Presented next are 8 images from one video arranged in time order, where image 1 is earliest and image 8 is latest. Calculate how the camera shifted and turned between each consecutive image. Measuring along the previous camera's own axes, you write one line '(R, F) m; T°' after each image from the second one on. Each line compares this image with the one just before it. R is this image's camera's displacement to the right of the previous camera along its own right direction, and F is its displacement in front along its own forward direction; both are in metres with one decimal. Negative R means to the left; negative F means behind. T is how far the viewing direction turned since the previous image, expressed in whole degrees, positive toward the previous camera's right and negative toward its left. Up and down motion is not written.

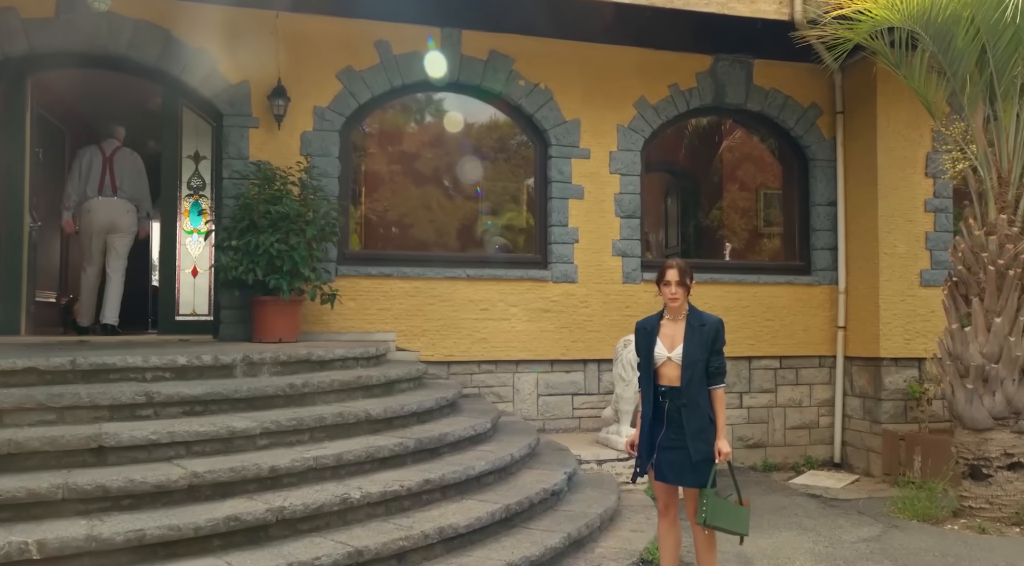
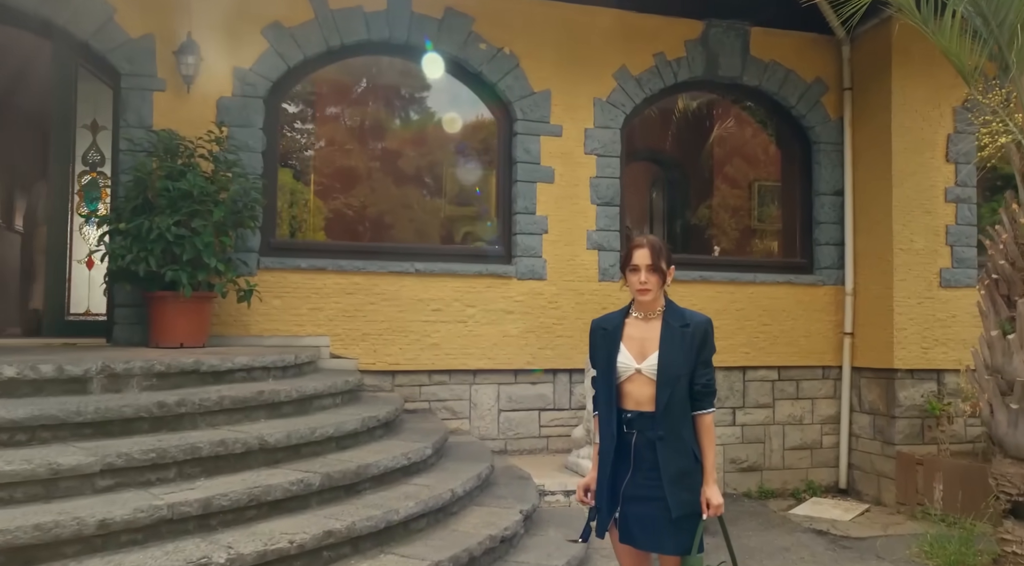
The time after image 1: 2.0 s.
(+0.2, +1.1) m; +1°
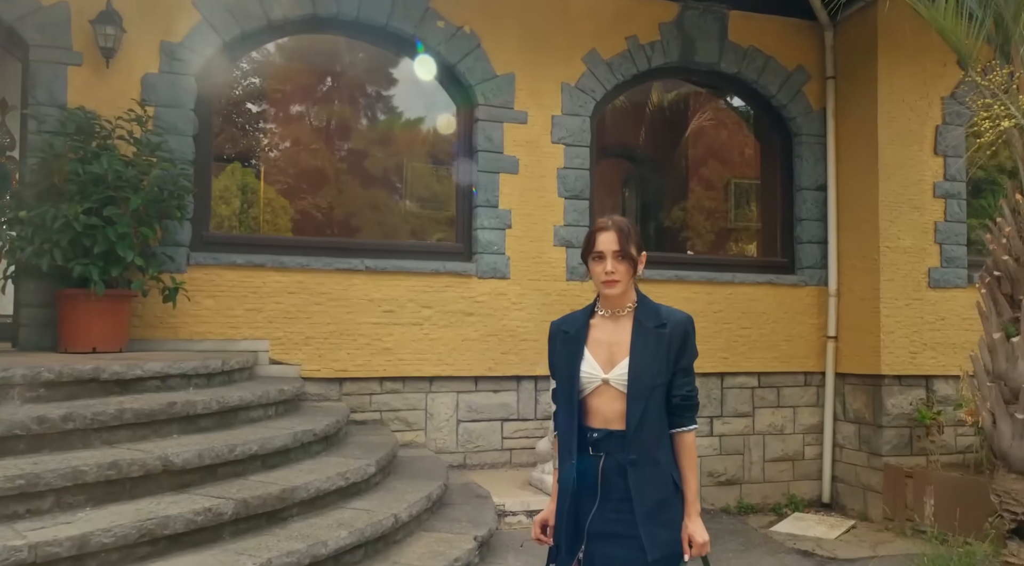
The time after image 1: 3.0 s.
(+0.1, +0.5) m; +2°
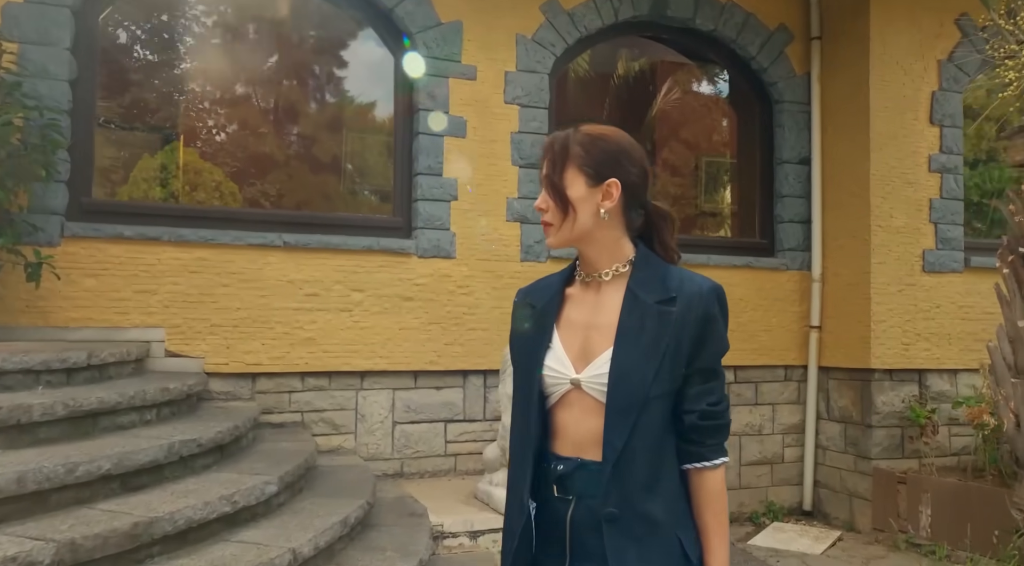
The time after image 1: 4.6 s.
(+0.1, +0.8) m; +3°
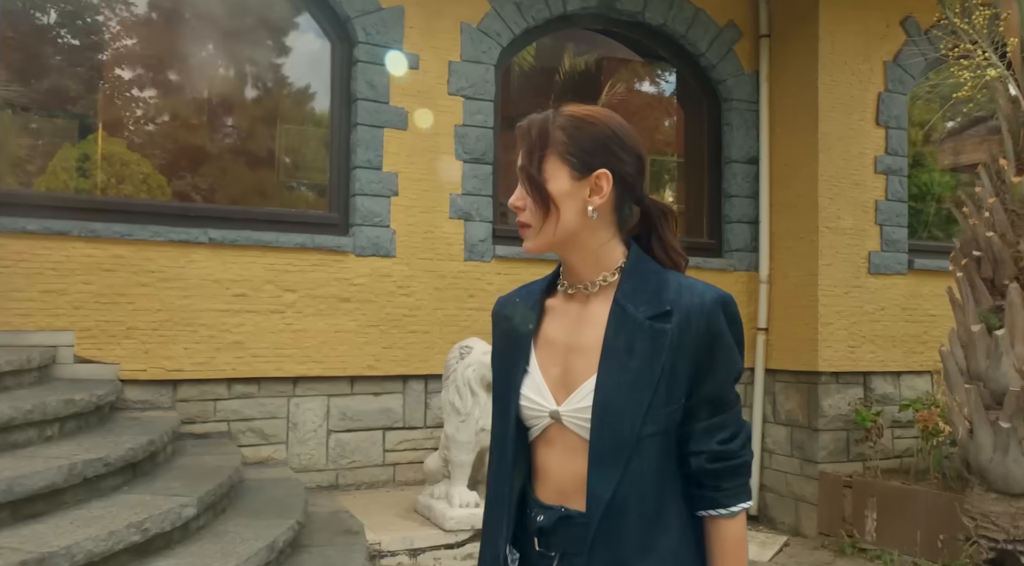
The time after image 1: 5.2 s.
(0.0, +0.2) m; +4°
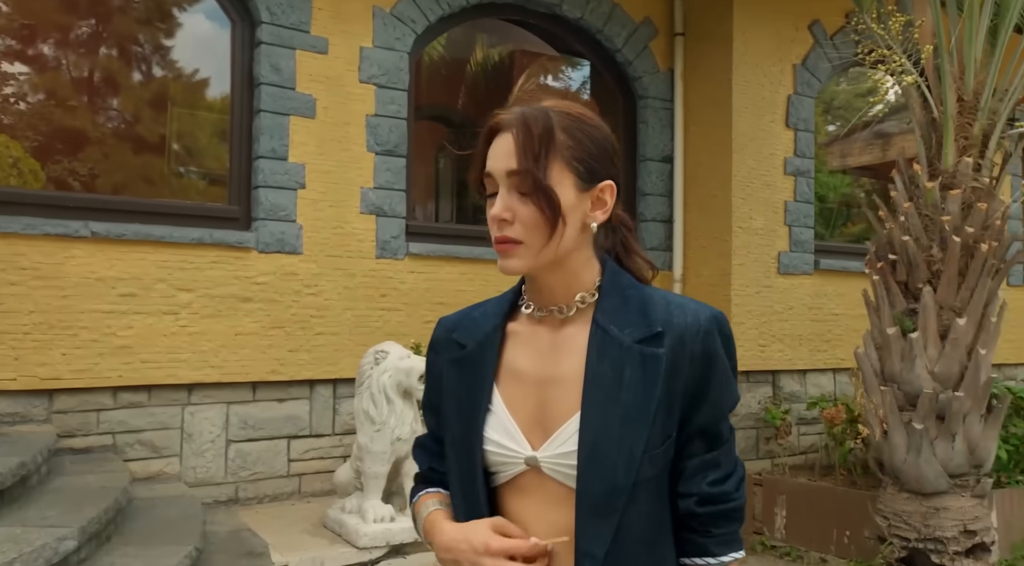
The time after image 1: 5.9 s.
(-0.1, +0.2) m; +7°
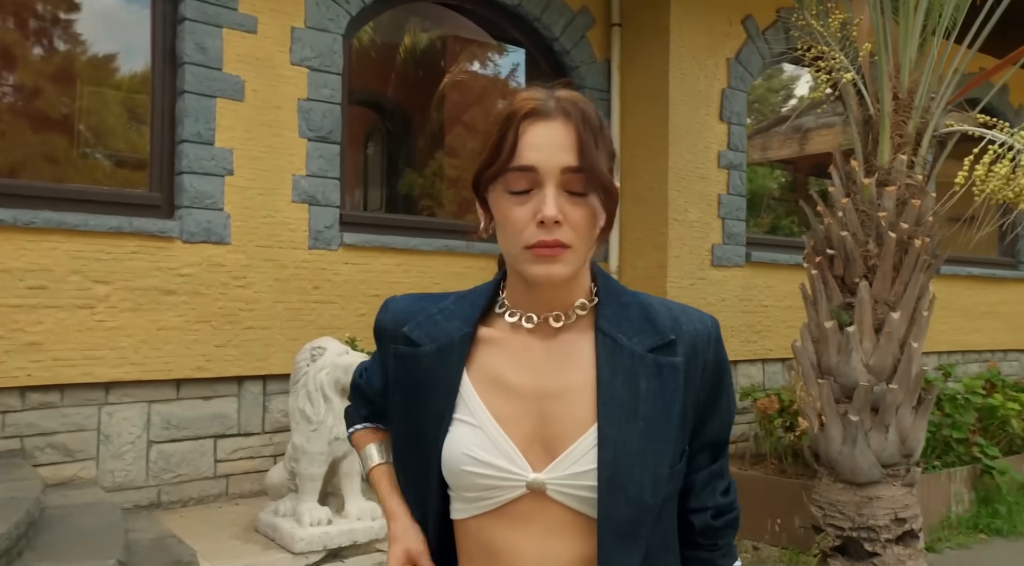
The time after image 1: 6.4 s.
(-0.1, +0.1) m; +5°
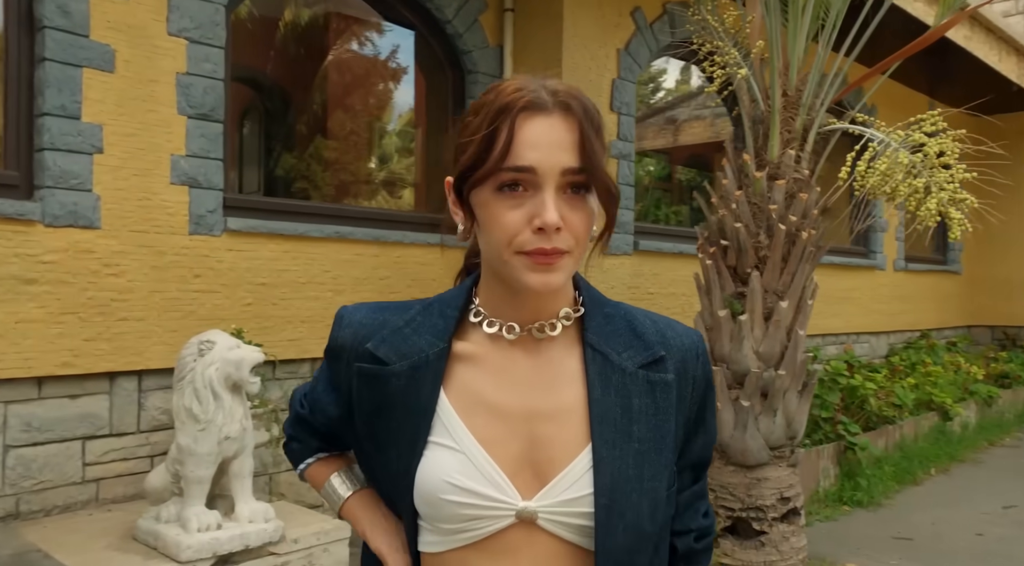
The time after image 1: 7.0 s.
(-0.1, +0.1) m; +9°
